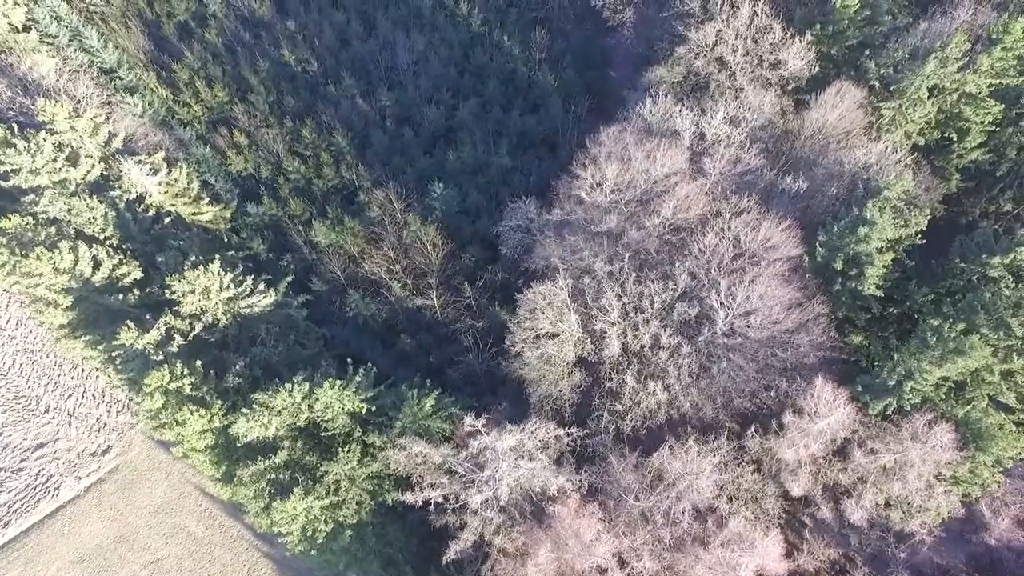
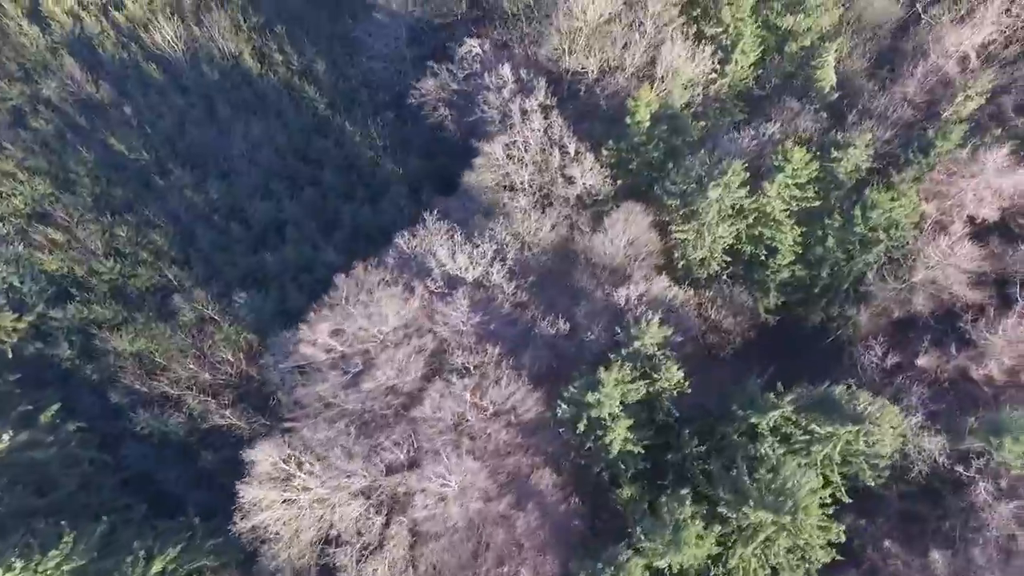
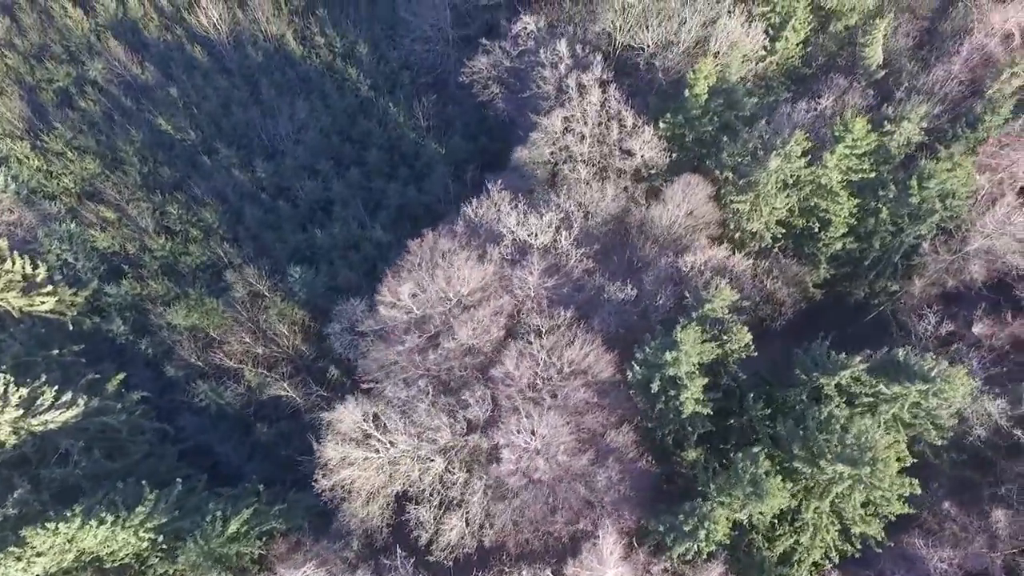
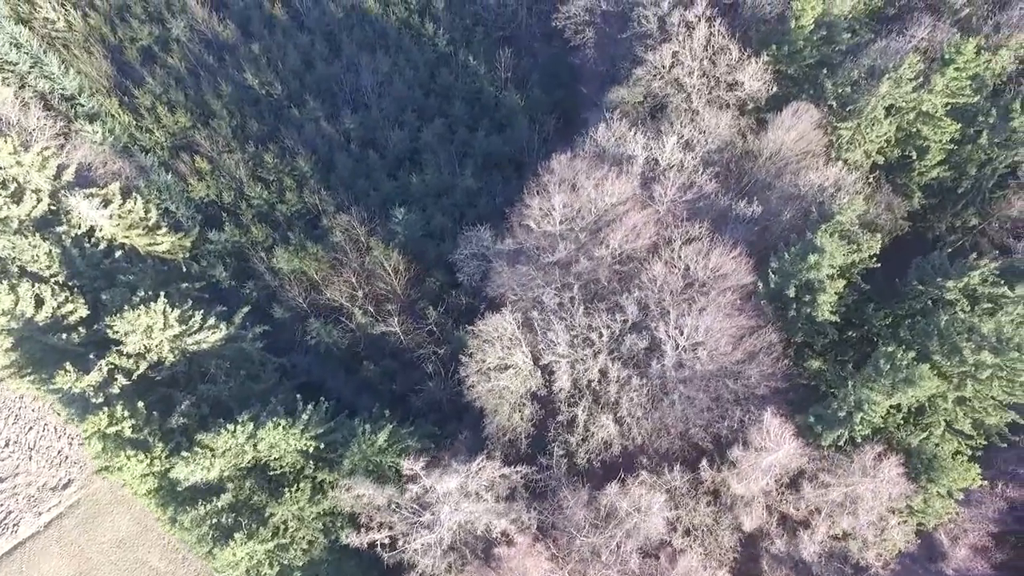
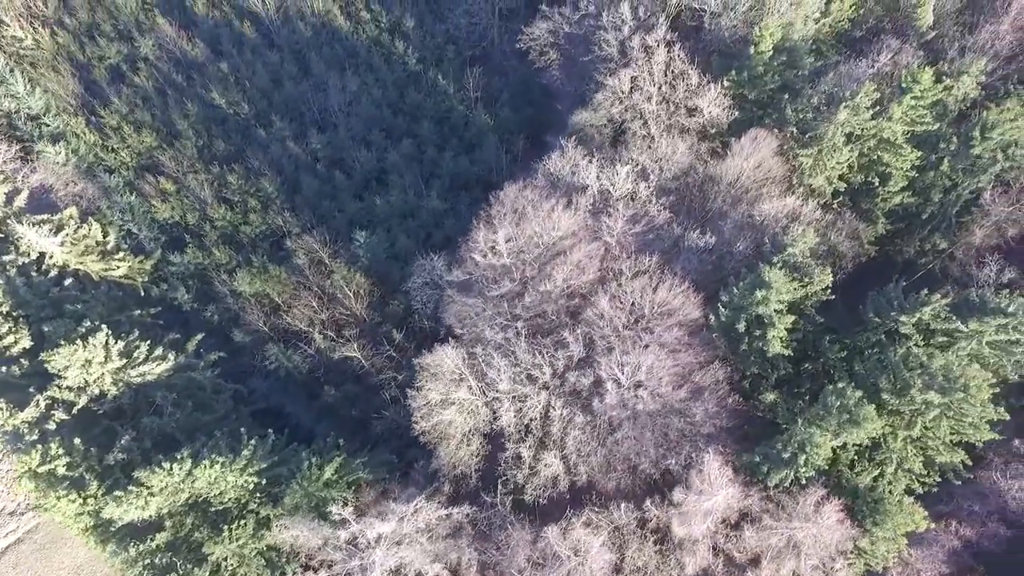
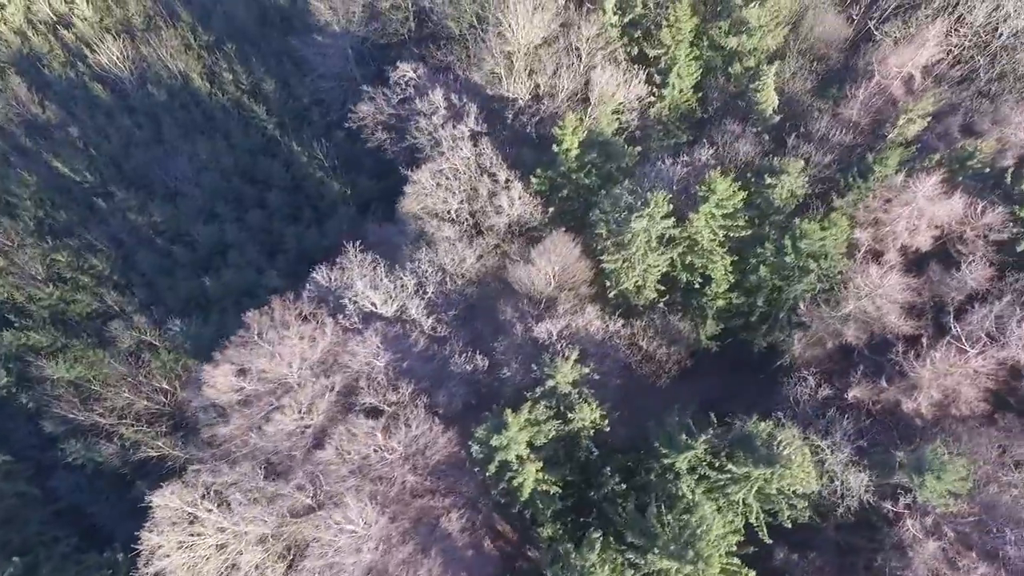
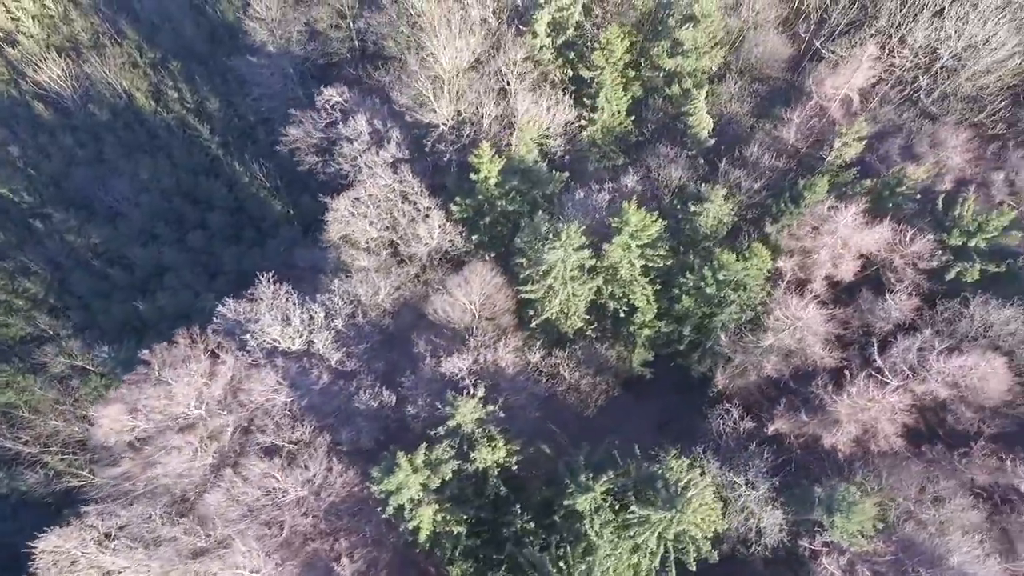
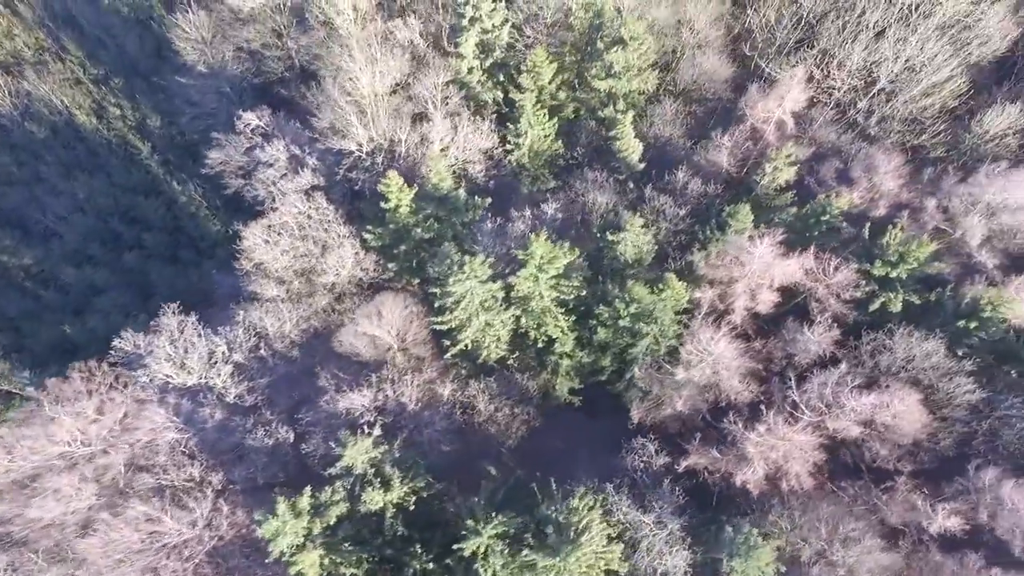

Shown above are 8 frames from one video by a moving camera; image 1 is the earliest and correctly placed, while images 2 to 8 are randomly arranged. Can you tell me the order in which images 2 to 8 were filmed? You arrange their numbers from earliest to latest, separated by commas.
4, 5, 3, 2, 6, 7, 8
